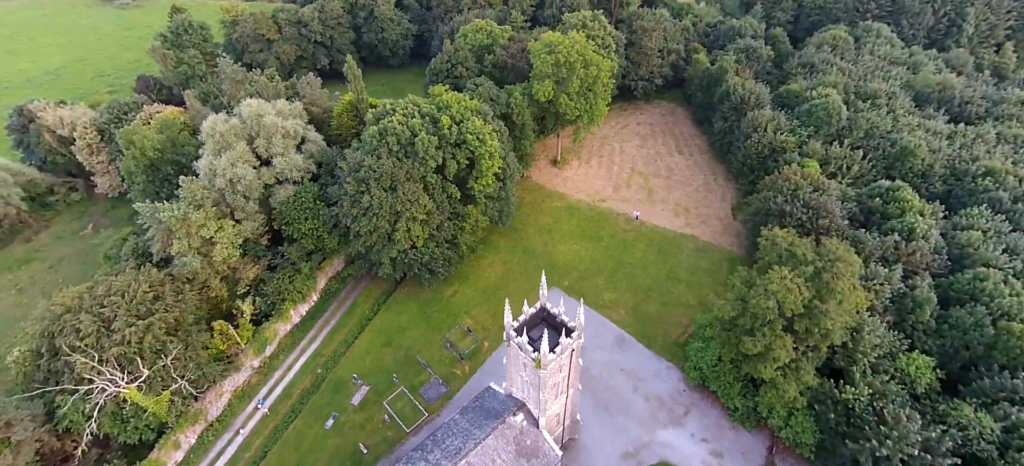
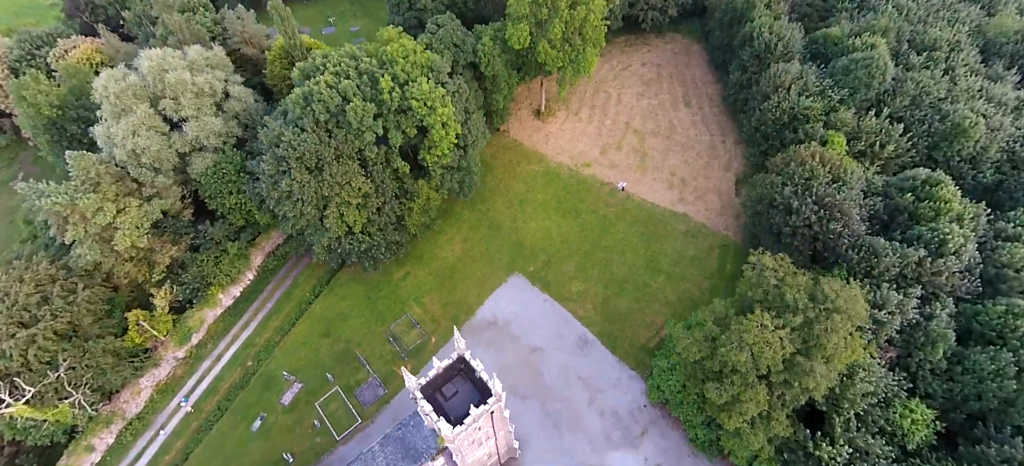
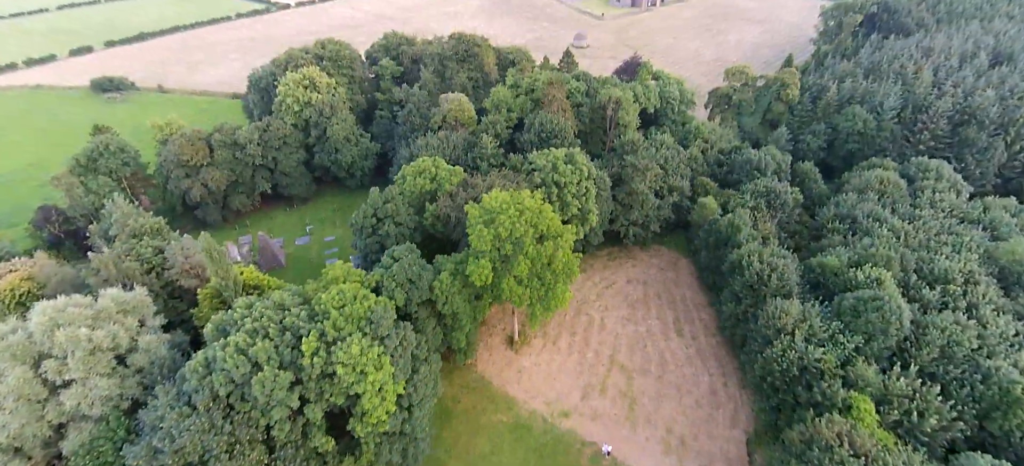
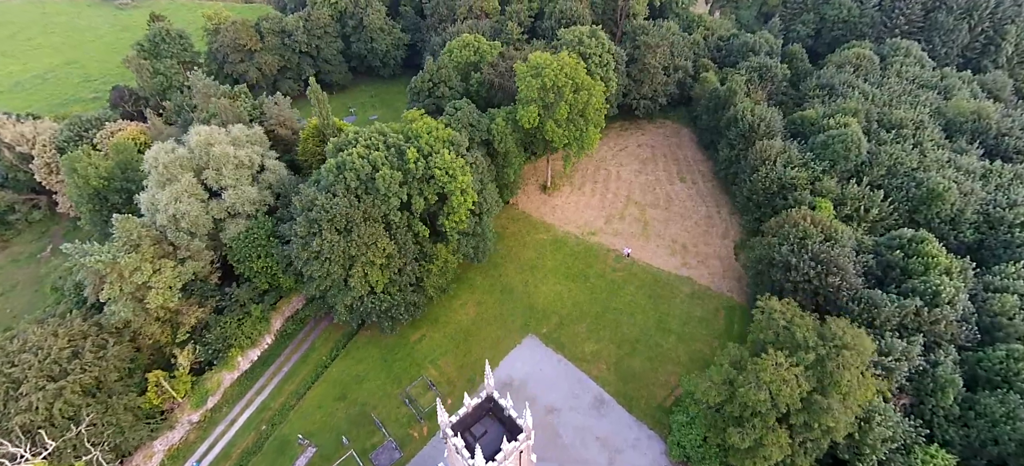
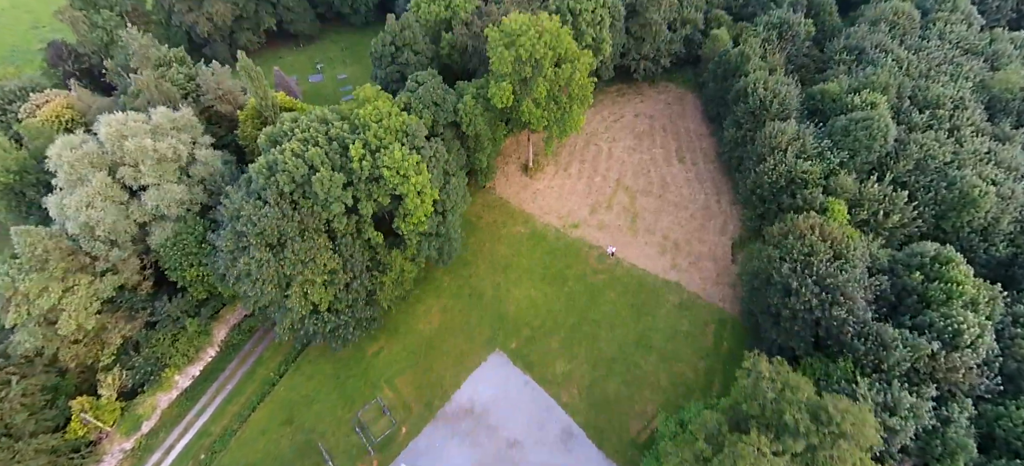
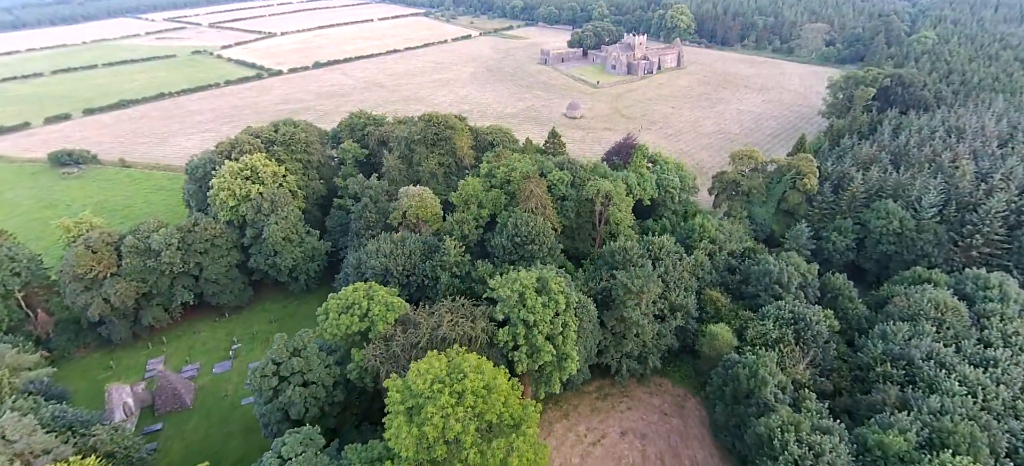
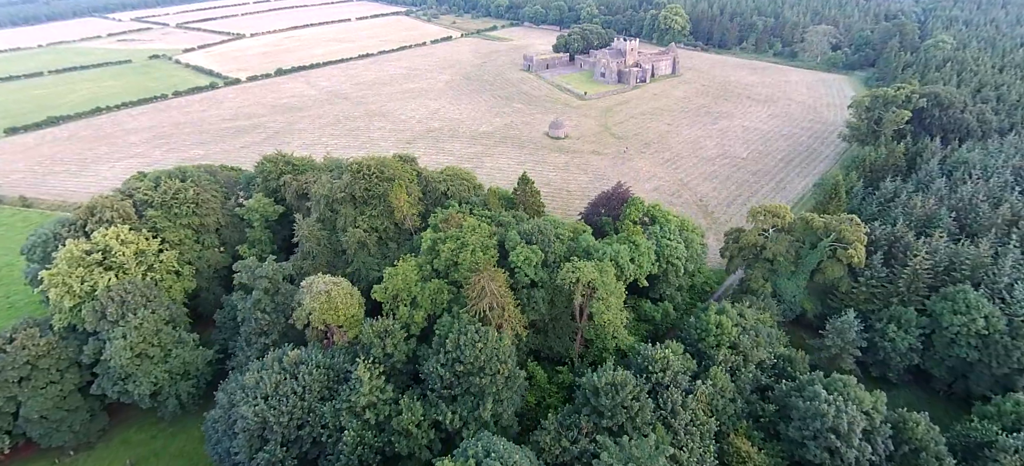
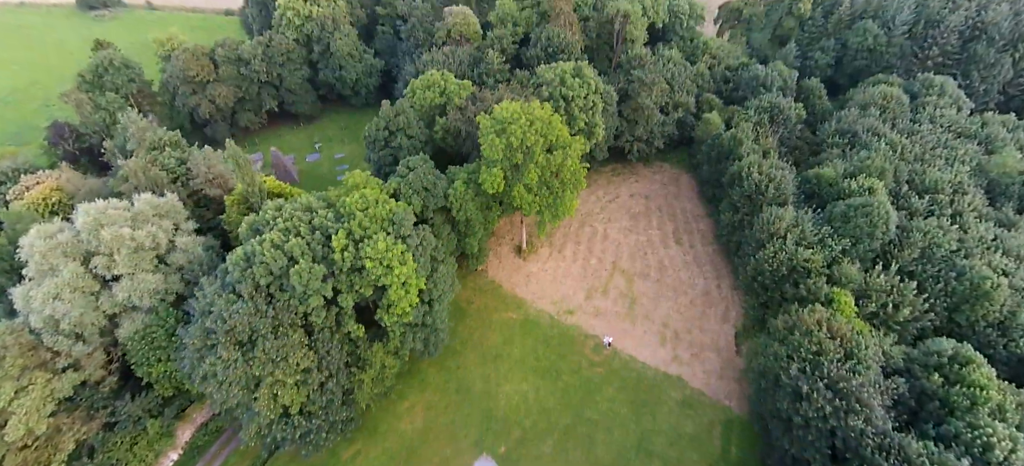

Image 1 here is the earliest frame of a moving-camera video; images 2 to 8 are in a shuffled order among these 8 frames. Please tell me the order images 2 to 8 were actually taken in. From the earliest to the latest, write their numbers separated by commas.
4, 2, 5, 8, 3, 6, 7
